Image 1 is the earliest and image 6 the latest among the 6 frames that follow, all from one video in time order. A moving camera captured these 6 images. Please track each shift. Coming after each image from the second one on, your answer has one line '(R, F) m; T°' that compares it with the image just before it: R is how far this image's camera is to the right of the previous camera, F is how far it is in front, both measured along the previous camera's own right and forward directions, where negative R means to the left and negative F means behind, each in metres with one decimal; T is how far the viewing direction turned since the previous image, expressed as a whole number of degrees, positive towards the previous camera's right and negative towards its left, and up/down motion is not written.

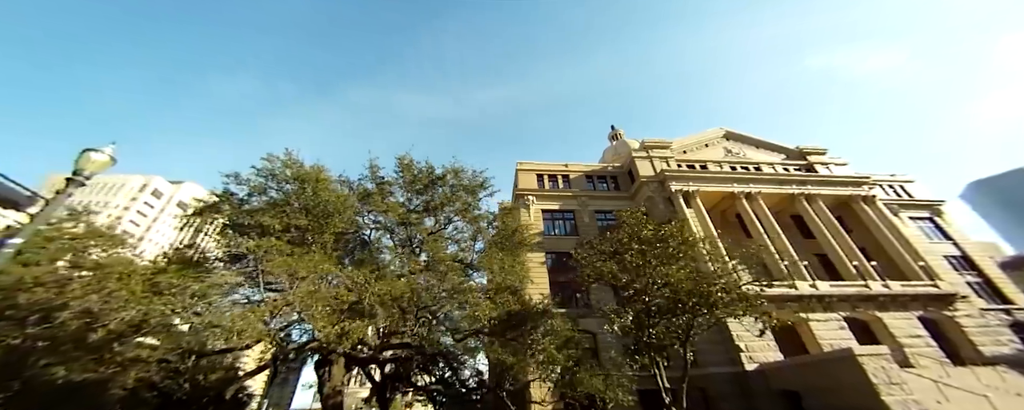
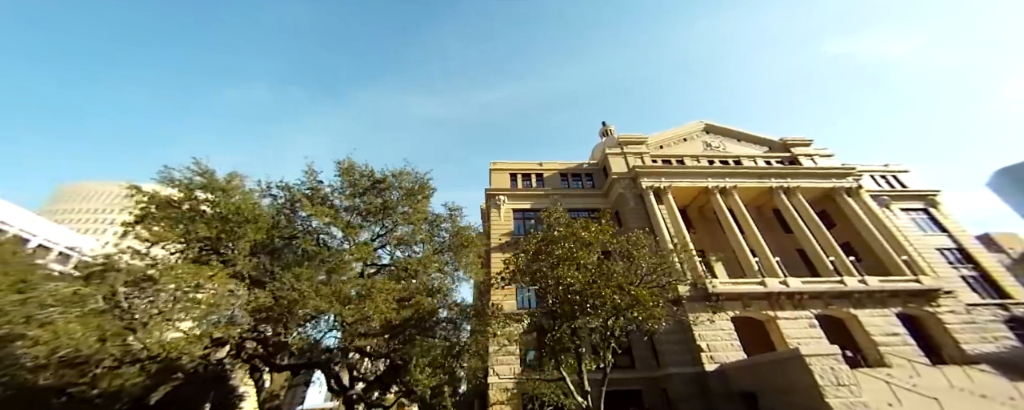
(+3.7, +0.3) m; -2°
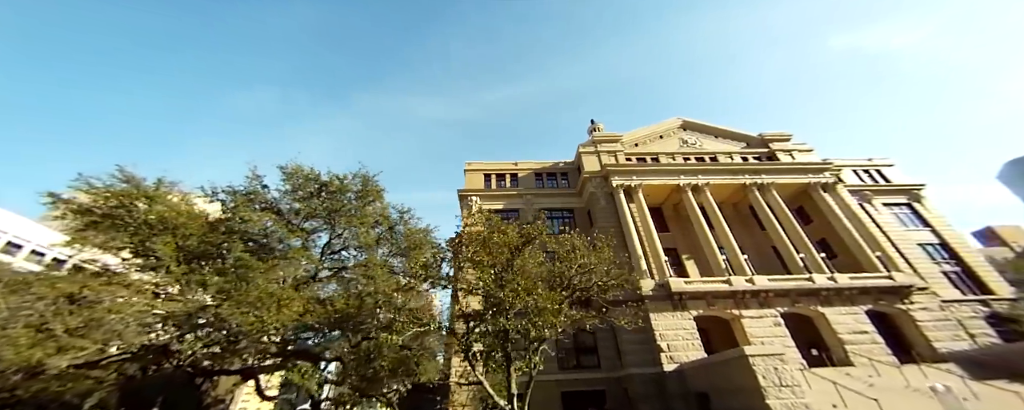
(+3.0, +0.1) m; -1°
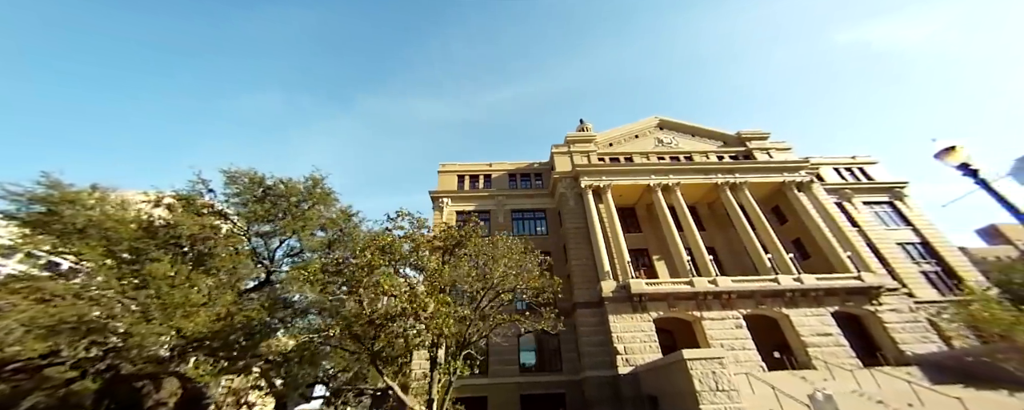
(+3.2, +0.1) m; -1°
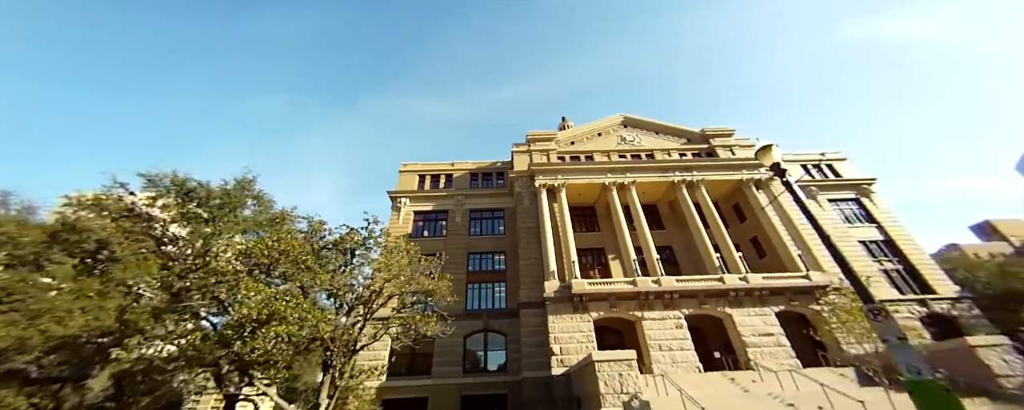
(+4.2, +0.2) m; -1°
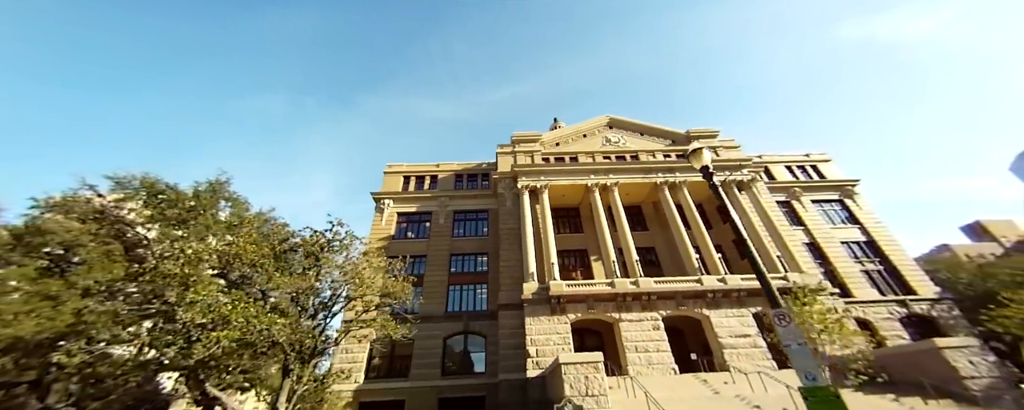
(+1.4, 0.0) m; 0°
